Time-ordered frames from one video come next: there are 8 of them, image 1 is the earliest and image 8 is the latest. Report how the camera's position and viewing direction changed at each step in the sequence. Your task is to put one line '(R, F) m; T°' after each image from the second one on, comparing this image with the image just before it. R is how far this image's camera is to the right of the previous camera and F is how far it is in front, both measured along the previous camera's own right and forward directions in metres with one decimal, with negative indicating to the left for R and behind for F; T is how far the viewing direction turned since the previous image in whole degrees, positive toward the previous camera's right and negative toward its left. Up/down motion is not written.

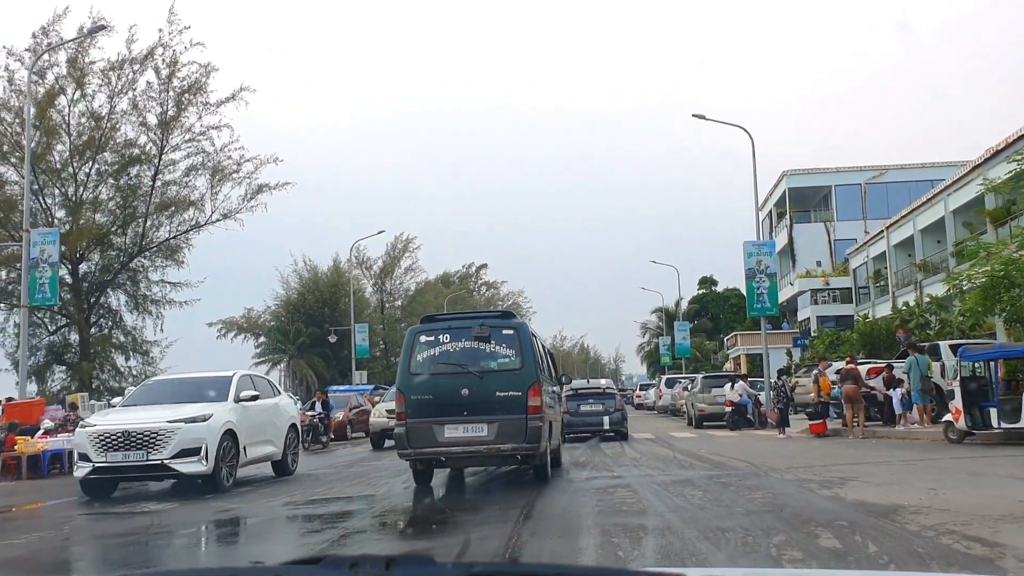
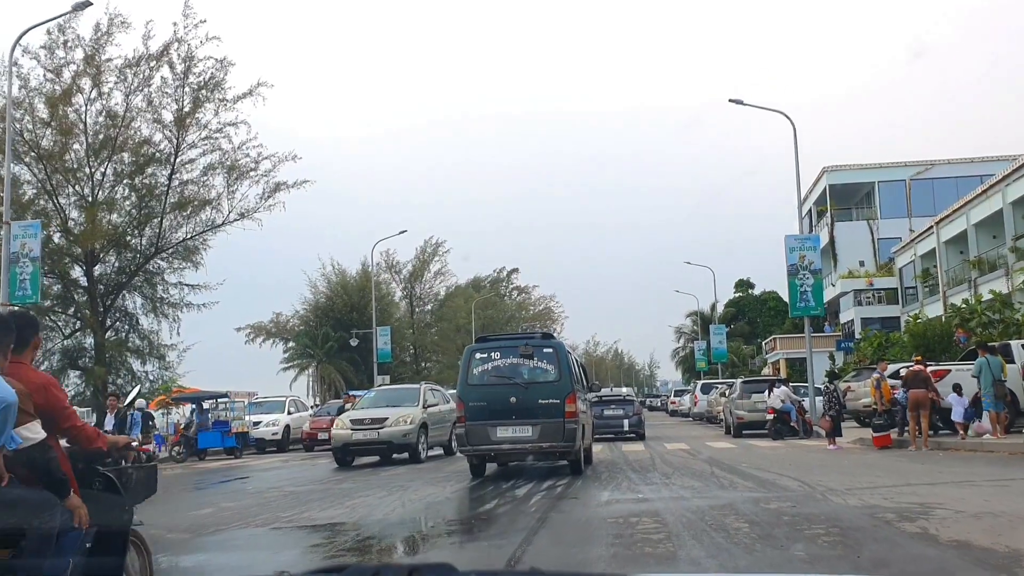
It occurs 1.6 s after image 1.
(+0.3, +1.7) m; -2°
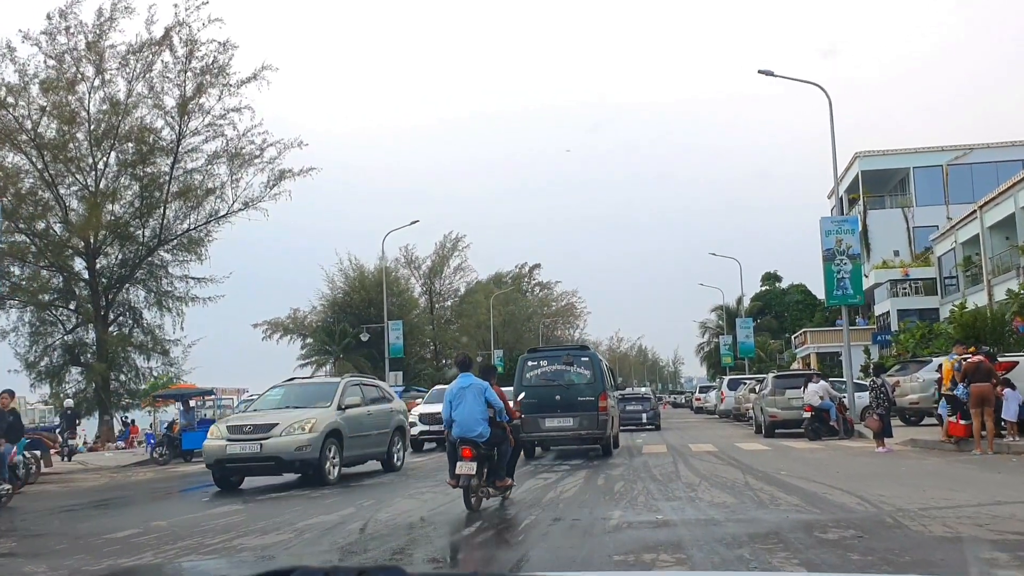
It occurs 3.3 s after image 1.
(+0.3, +1.8) m; -1°
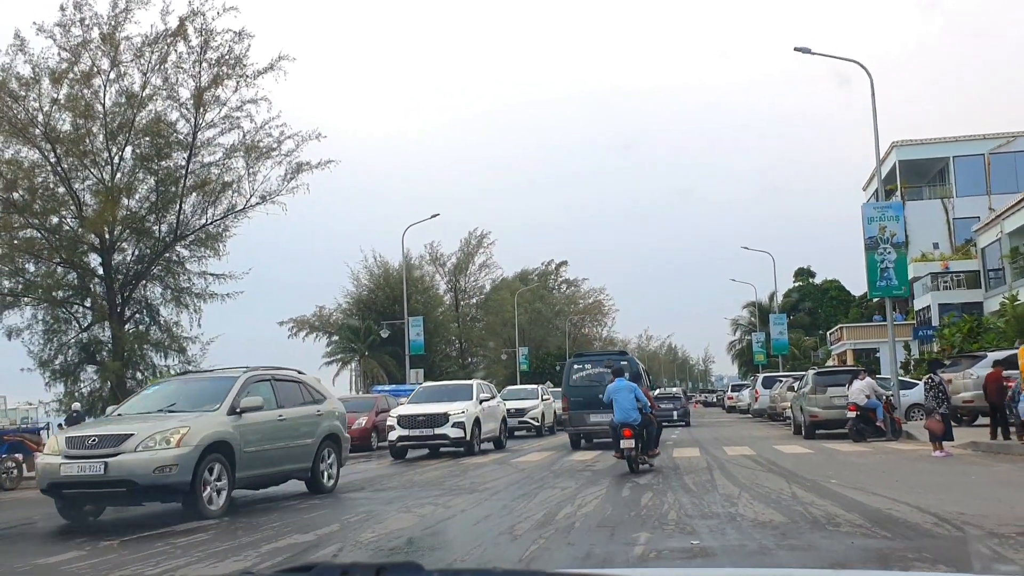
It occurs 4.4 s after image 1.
(+0.2, +1.2) m; -2°
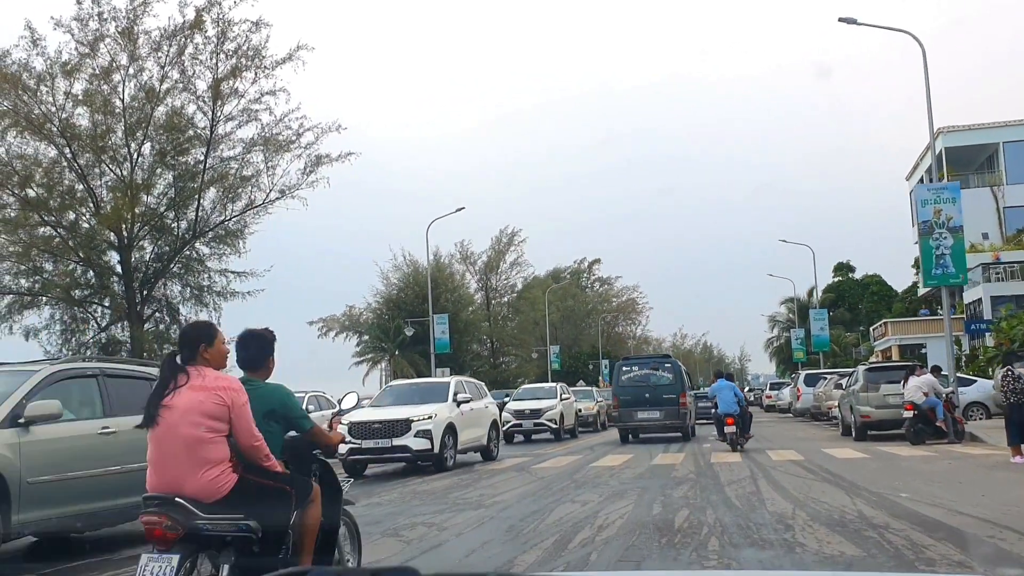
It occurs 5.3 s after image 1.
(+0.2, +1.4) m; -2°
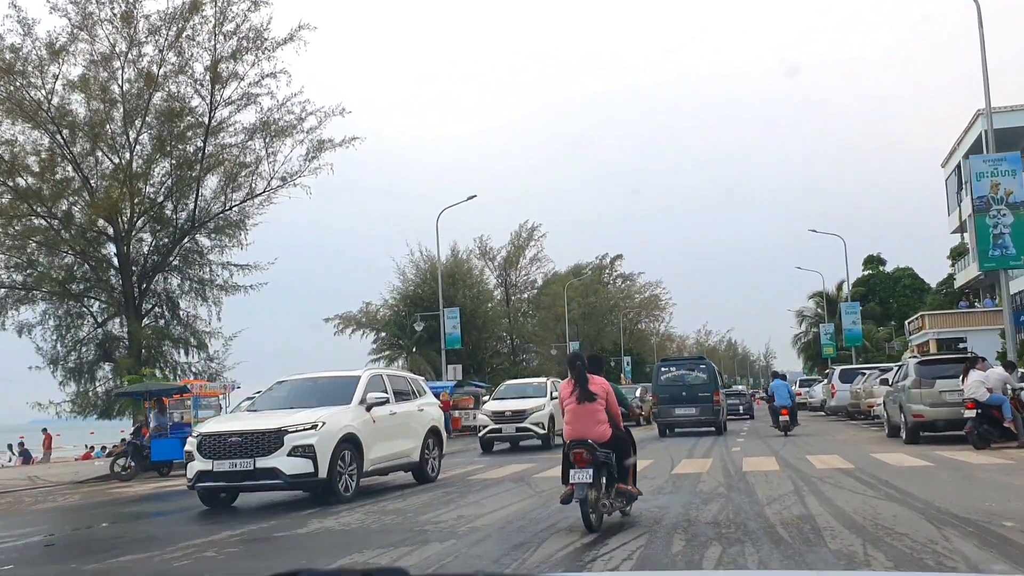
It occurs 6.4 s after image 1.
(+0.3, +1.9) m; -1°
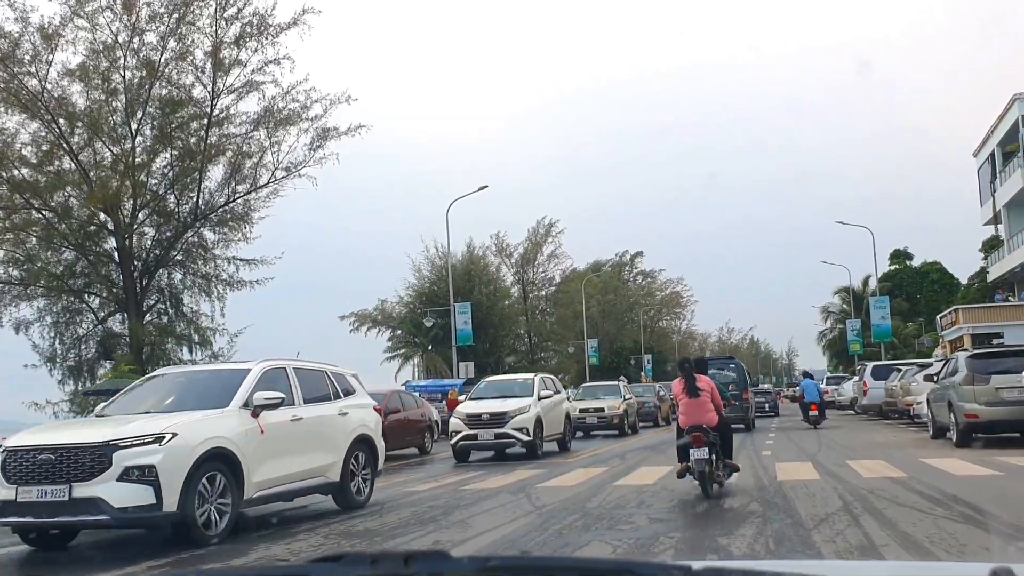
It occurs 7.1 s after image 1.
(+0.2, +1.4) m; -1°
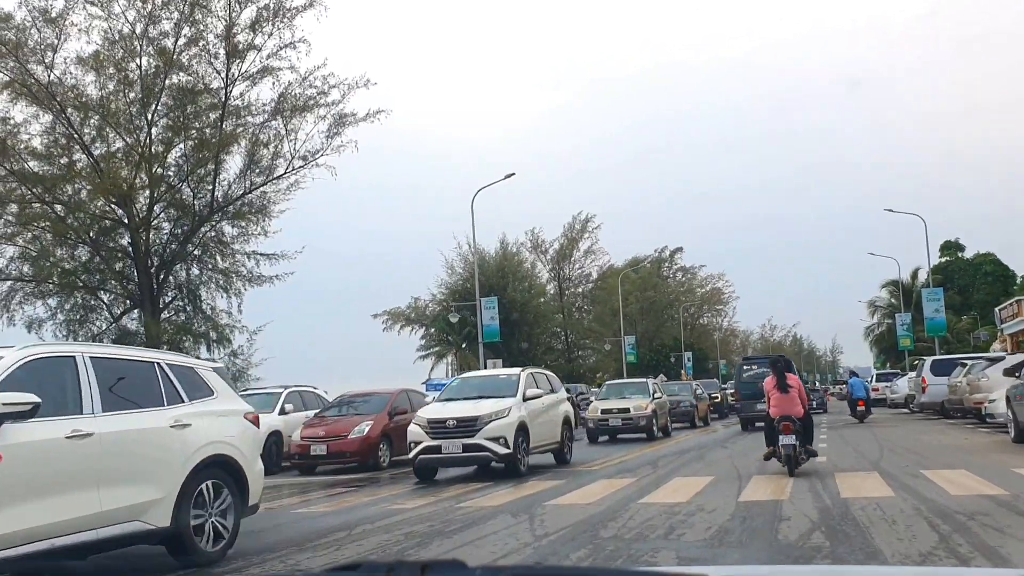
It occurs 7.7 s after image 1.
(+0.3, +1.8) m; -2°
